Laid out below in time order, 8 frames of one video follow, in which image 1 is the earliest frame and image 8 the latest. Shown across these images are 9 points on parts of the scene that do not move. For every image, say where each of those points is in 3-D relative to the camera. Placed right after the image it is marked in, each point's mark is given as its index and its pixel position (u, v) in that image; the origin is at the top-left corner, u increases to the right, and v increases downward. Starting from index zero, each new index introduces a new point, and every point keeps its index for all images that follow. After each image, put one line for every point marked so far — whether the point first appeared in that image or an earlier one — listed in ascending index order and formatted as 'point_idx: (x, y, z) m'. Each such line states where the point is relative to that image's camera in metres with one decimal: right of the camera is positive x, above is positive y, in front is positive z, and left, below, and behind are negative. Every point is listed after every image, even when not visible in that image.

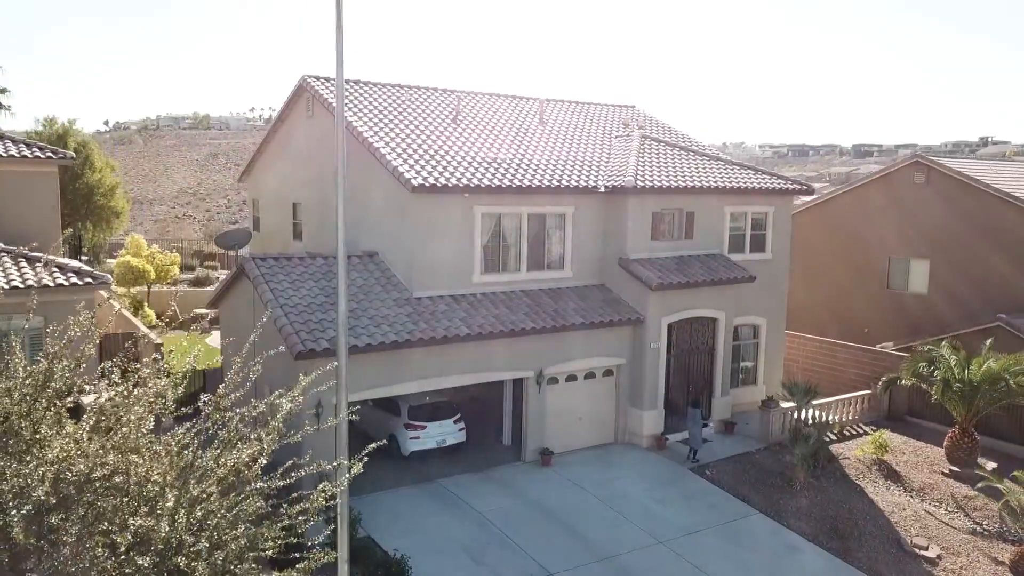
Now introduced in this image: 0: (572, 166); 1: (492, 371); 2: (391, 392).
0: (+1.5, +3.0, +19.1) m
1: (-0.4, -1.7, +16.3) m
2: (-2.4, -2.0, +15.0) m
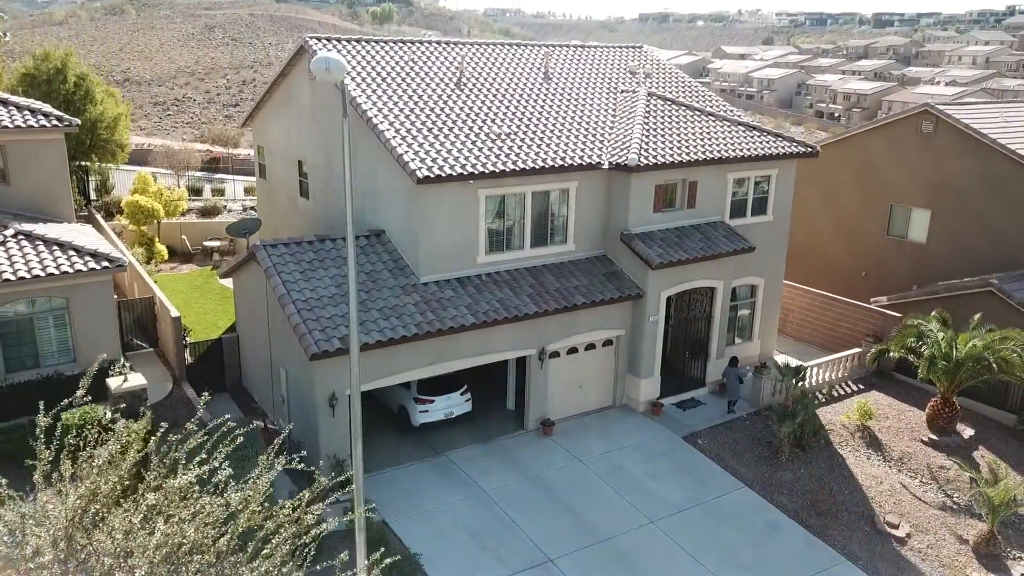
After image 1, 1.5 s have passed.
0: (+1.6, +3.7, +19.1) m
1: (-0.4, -1.4, +17.0) m
2: (-2.3, -1.9, +15.9) m
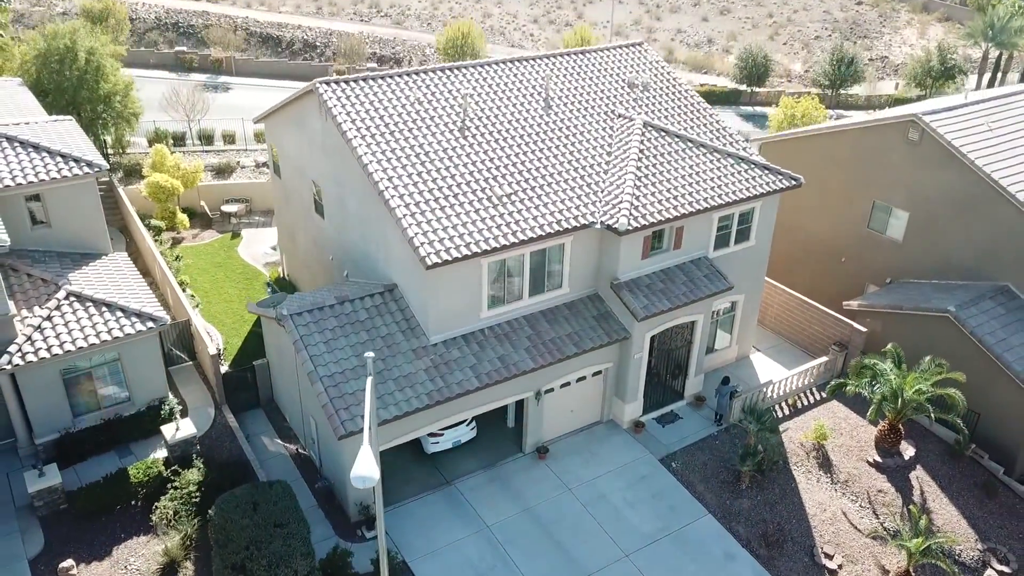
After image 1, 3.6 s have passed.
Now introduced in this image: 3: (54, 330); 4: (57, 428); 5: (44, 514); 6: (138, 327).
0: (+1.6, +2.6, +20.5) m
1: (-0.4, -2.8, +19.5) m
2: (-2.3, -3.5, +18.5) m
3: (-11.0, -1.0, +18.6) m
4: (-11.5, -3.5, +19.4) m
5: (-10.7, -5.2, +17.7) m
6: (-9.3, -1.0, +19.2) m
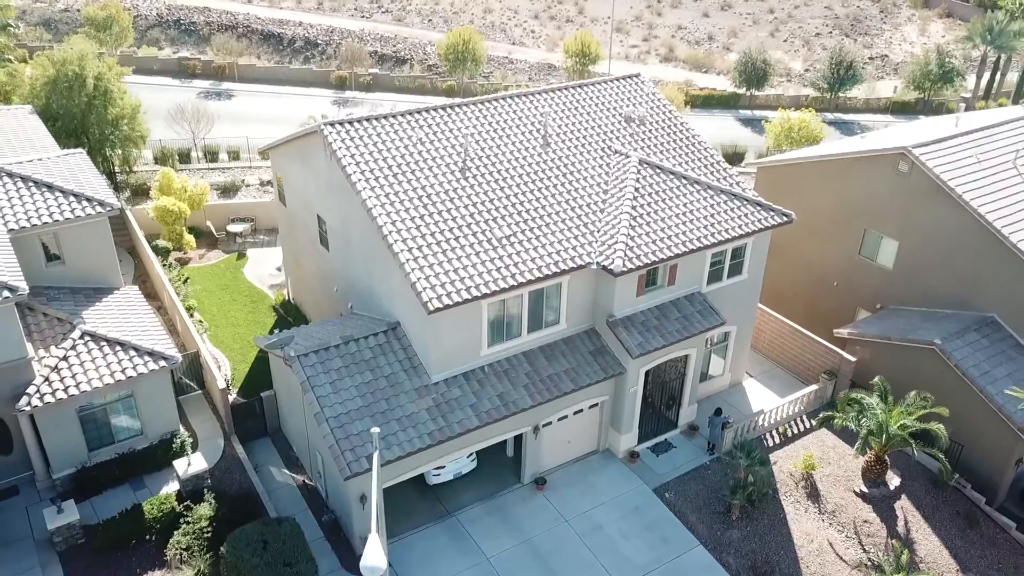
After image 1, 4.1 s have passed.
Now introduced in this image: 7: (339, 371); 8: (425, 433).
0: (+1.6, +1.6, +21.2) m
1: (-0.4, -3.9, +20.2) m
2: (-2.4, -4.6, +19.2) m
3: (-11.1, -2.1, +19.4) m
4: (-11.5, -4.6, +20.2) m
5: (-10.7, -6.2, +18.5) m
6: (-9.3, -2.0, +19.9) m
7: (-4.3, -2.1, +19.3) m
8: (-2.1, -3.5, +18.7) m
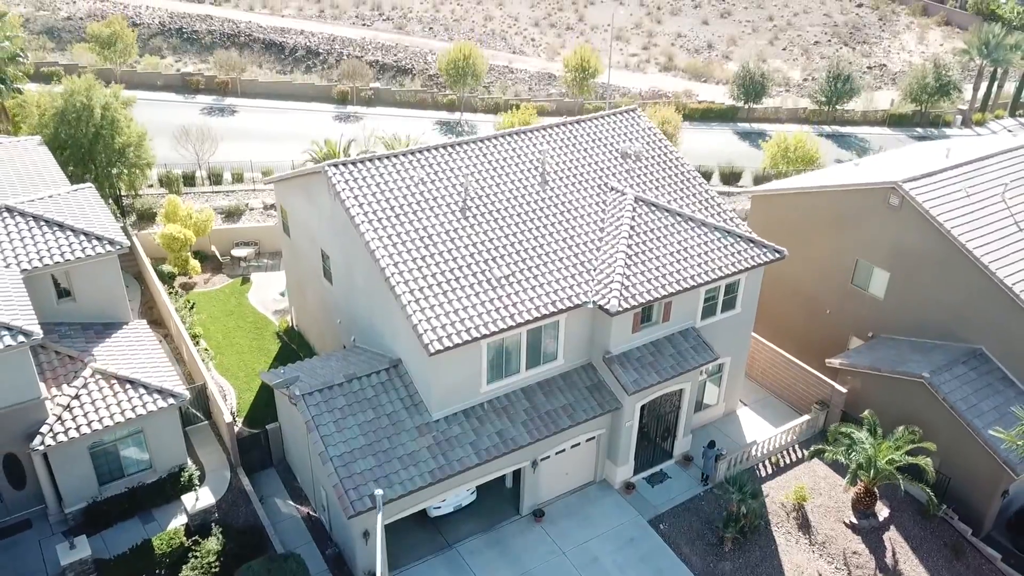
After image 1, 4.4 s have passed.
0: (+1.6, +0.5, +21.8) m
1: (-0.4, -4.9, +20.8) m
2: (-2.4, -5.6, +19.8) m
3: (-11.1, -3.1, +20.0) m
4: (-11.5, -5.6, +20.8) m
5: (-10.8, -7.3, +19.1) m
6: (-9.4, -3.1, +20.5) m
7: (-4.4, -3.1, +19.9) m
8: (-2.1, -4.6, +19.3) m
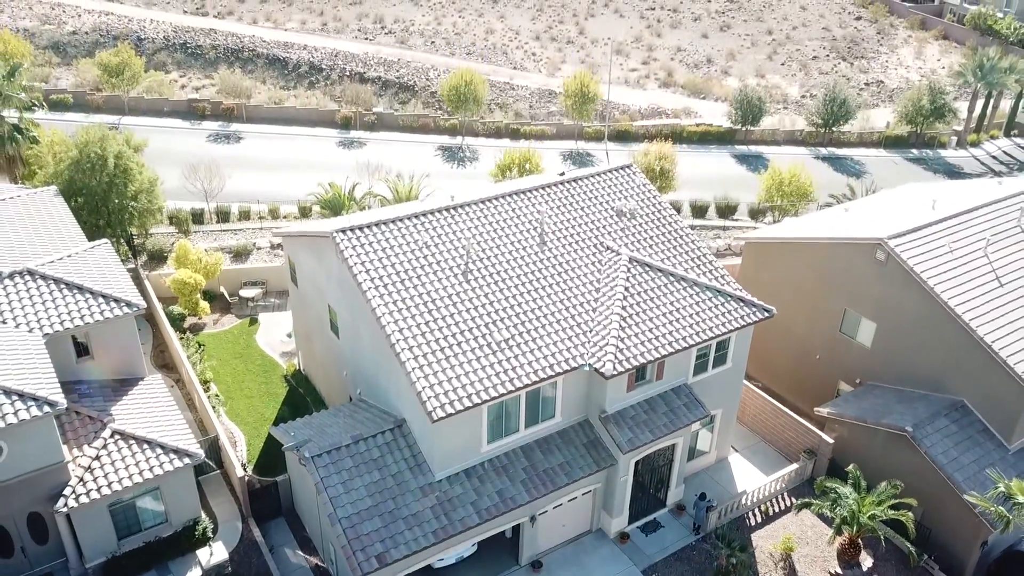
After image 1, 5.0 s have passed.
0: (+1.6, -1.3, +22.8) m
1: (-0.5, -6.7, +21.8) m
2: (-2.4, -7.4, +20.8) m
3: (-11.1, -4.9, +21.0) m
4: (-11.5, -7.5, +21.8) m
5: (-10.8, -9.1, +20.1) m
6: (-9.4, -4.9, +21.6) m
7: (-4.4, -5.0, +21.0) m
8: (-2.2, -6.4, +20.3) m
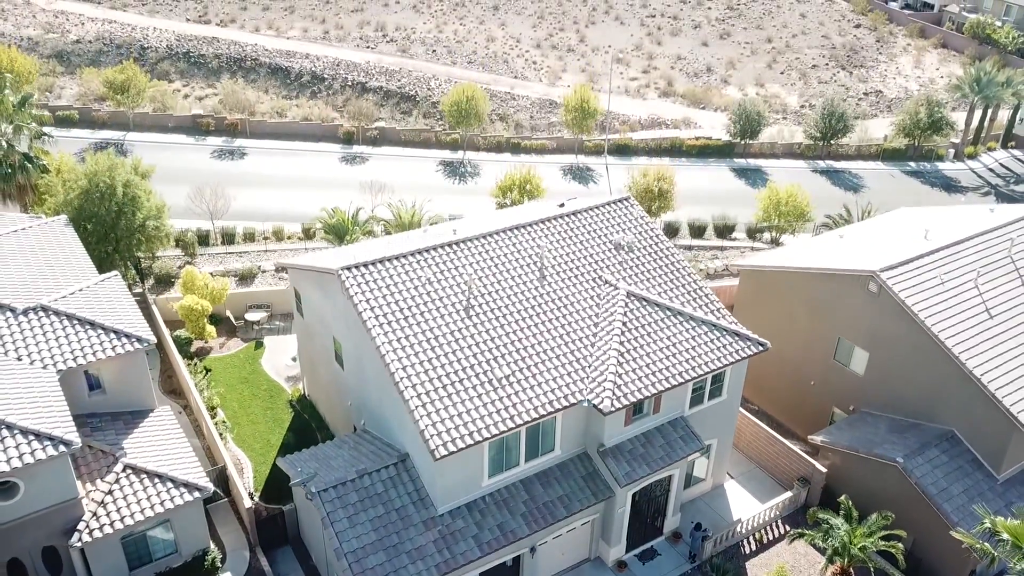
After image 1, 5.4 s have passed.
0: (+1.6, -2.5, +23.4) m
1: (-0.5, -7.9, +22.5) m
2: (-2.4, -8.6, +21.5) m
3: (-11.1, -6.1, +21.6) m
4: (-11.5, -8.6, +22.5) m
5: (-10.8, -10.2, +20.7) m
6: (-9.4, -6.0, +22.2) m
7: (-4.4, -6.1, +21.6) m
8: (-2.1, -7.5, +20.9) m
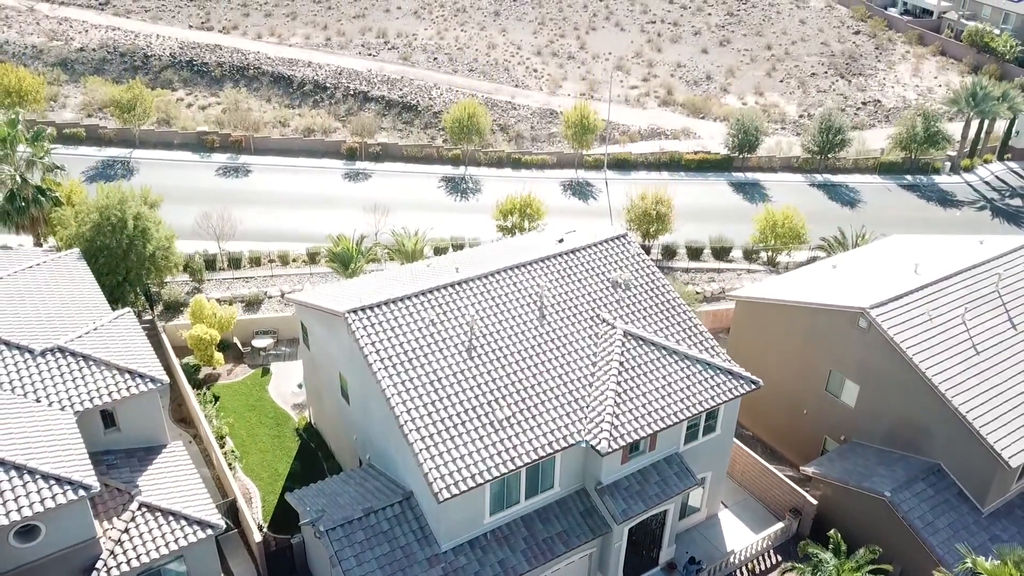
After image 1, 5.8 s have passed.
0: (+1.6, -3.8, +24.3) m
1: (-0.4, -9.2, +23.4) m
2: (-2.4, -9.9, +22.3) m
3: (-11.1, -7.4, +22.5) m
4: (-11.5, -9.9, +23.4) m
5: (-10.8, -11.6, +21.6) m
6: (-9.4, -7.4, +23.1) m
7: (-4.4, -7.4, +22.5) m
8: (-2.1, -8.9, +21.8) m
